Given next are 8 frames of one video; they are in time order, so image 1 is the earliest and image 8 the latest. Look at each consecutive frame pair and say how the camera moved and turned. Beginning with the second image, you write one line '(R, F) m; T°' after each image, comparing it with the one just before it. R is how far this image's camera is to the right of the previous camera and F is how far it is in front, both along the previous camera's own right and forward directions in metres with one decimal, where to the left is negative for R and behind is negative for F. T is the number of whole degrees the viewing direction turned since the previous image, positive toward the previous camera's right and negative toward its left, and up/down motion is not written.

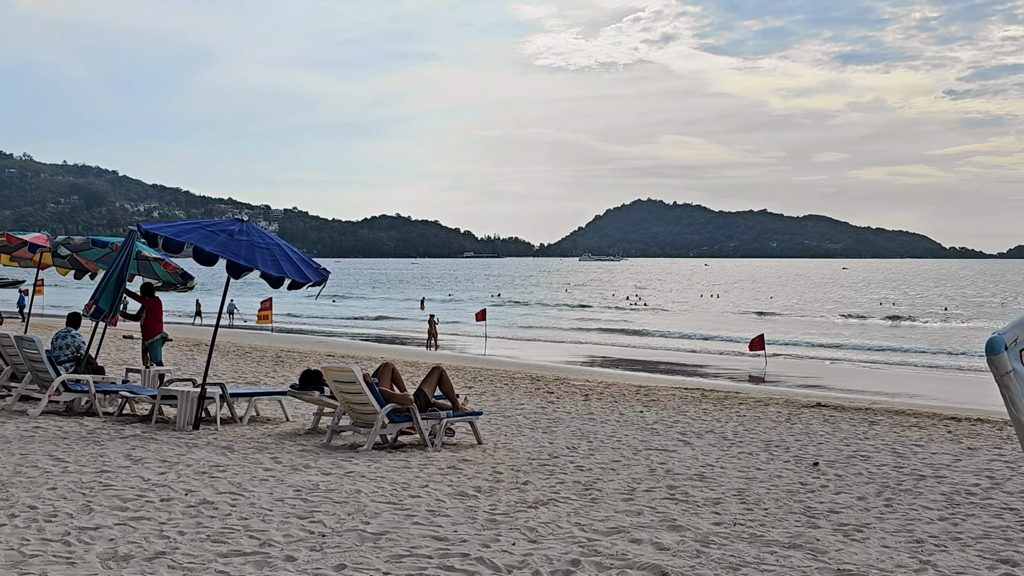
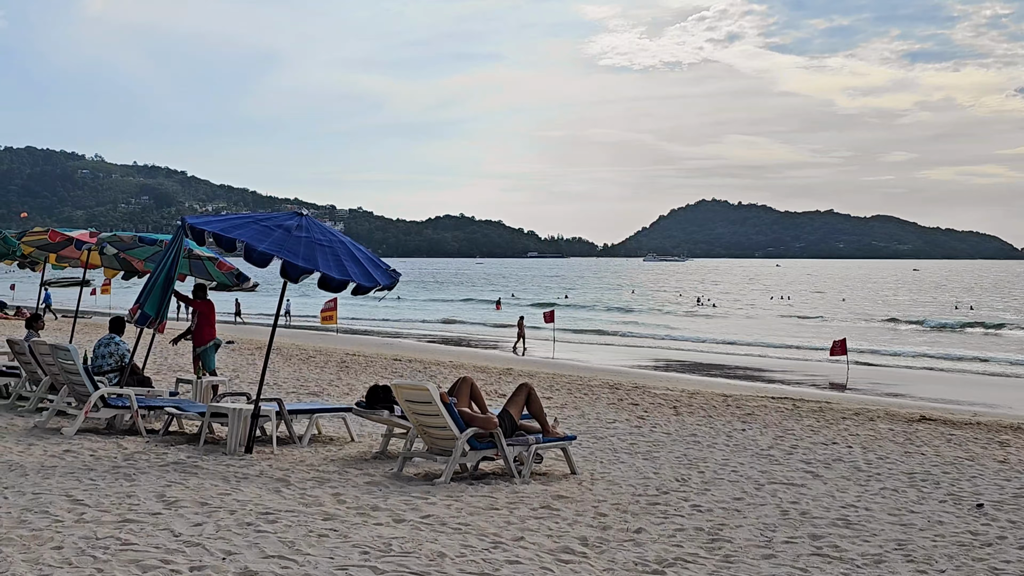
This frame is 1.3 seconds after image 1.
(-0.2, +1.2) m; -3°
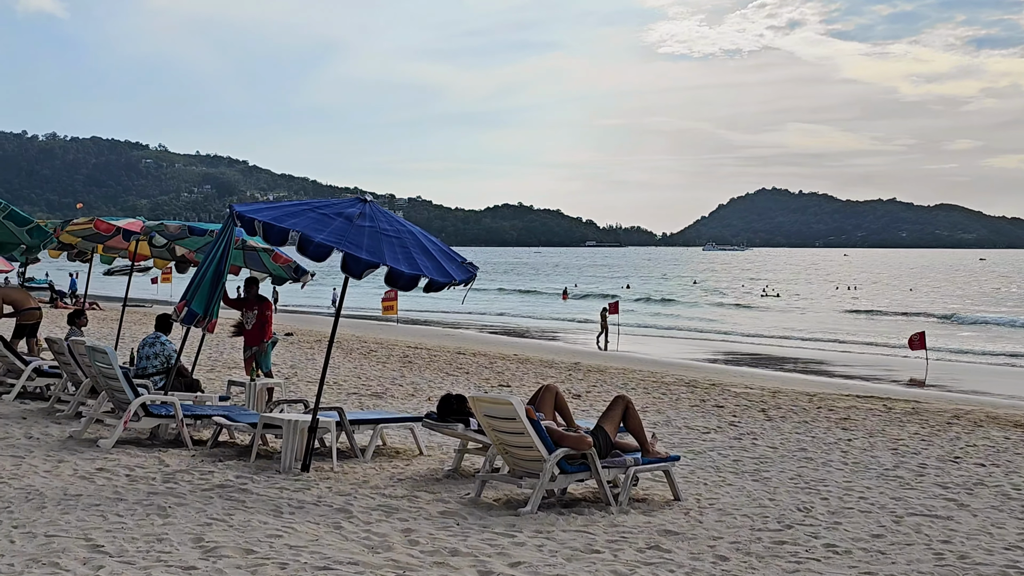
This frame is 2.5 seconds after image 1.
(-0.2, +1.0) m; -3°
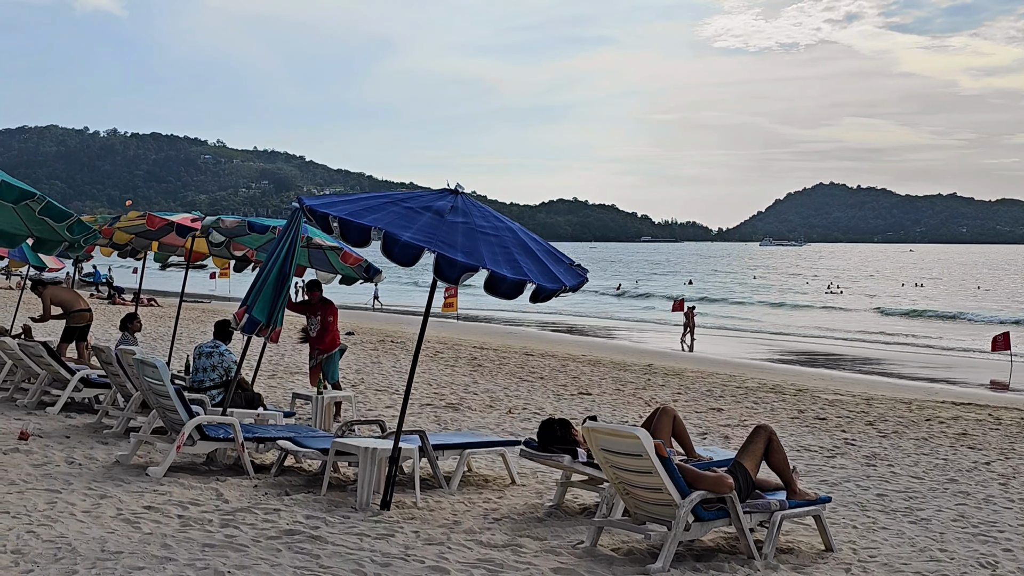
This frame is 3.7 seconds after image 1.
(-0.3, +1.1) m; -2°
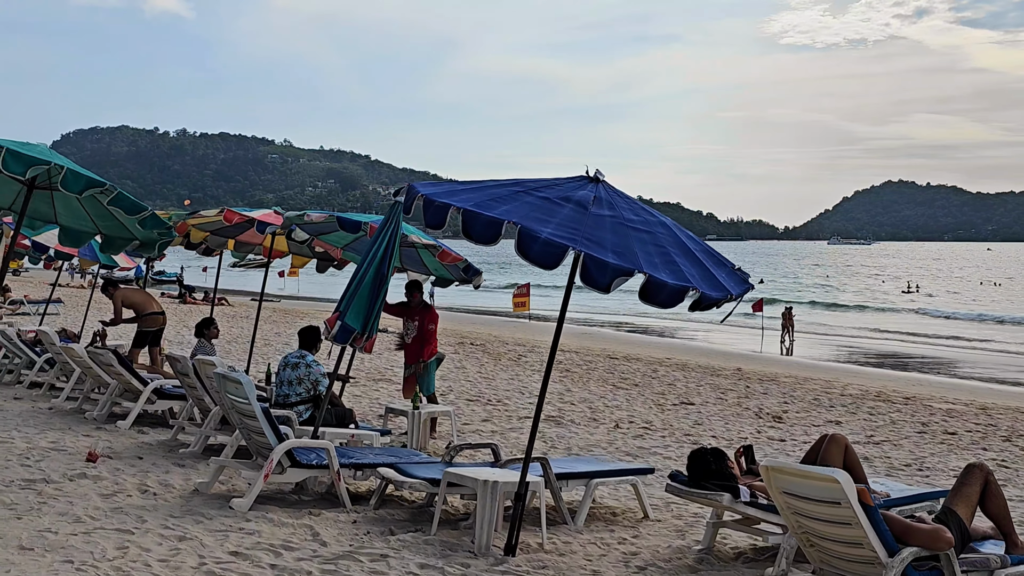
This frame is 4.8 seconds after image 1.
(-0.3, +0.9) m; -3°
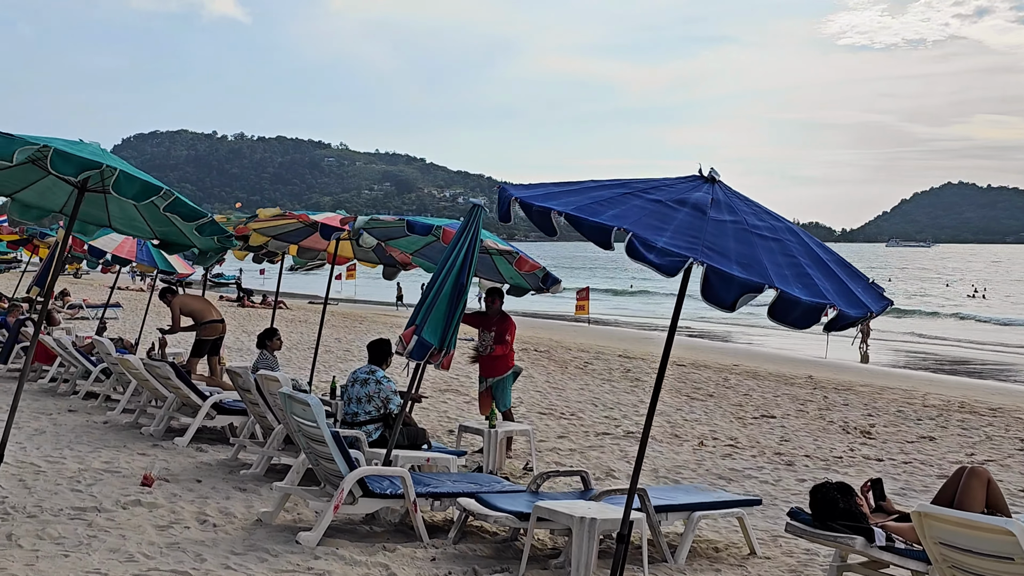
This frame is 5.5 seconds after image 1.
(-0.2, +0.6) m; -2°
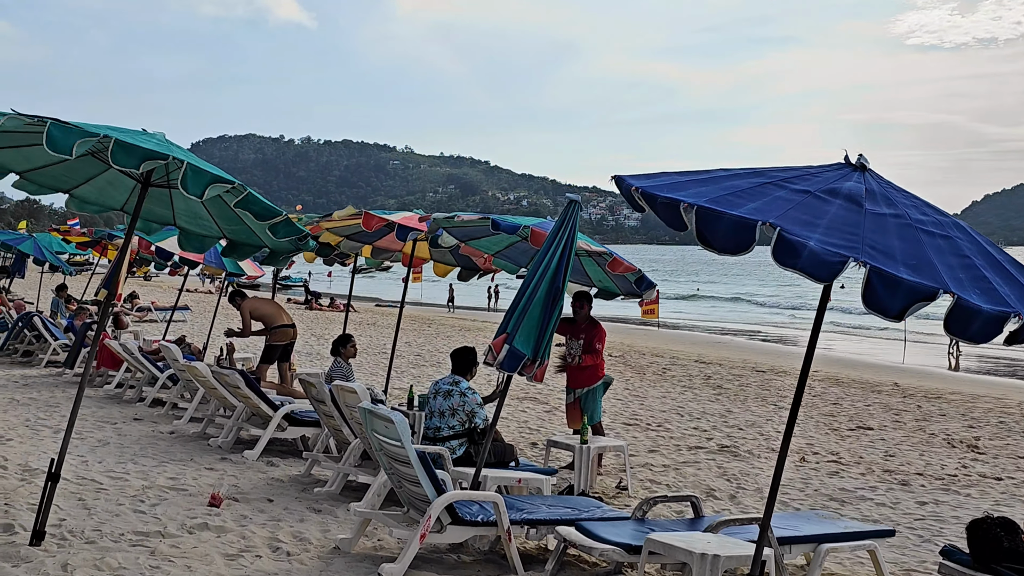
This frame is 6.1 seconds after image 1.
(-0.2, +0.6) m; -3°
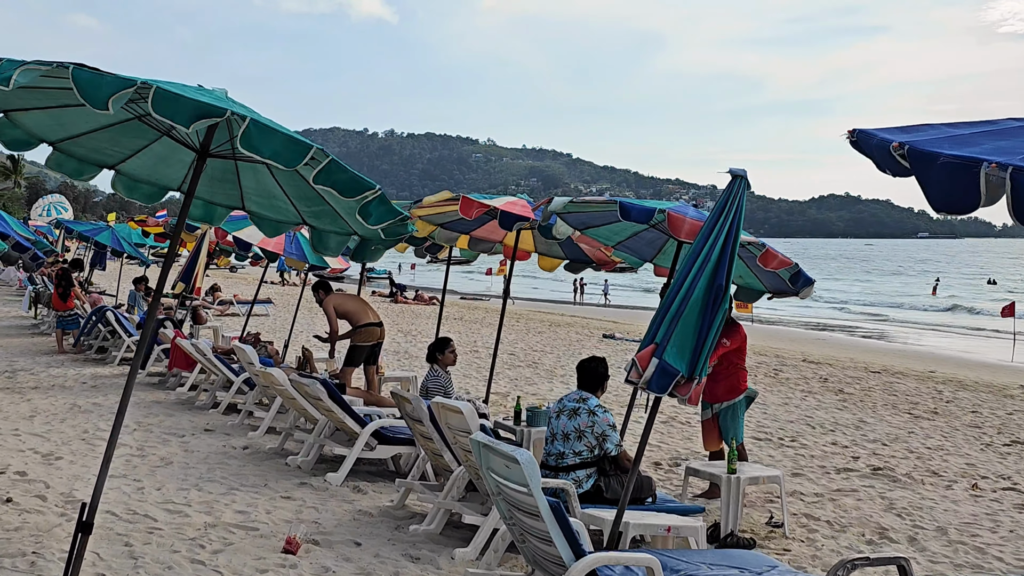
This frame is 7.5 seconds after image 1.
(-0.2, +1.1) m; -4°
